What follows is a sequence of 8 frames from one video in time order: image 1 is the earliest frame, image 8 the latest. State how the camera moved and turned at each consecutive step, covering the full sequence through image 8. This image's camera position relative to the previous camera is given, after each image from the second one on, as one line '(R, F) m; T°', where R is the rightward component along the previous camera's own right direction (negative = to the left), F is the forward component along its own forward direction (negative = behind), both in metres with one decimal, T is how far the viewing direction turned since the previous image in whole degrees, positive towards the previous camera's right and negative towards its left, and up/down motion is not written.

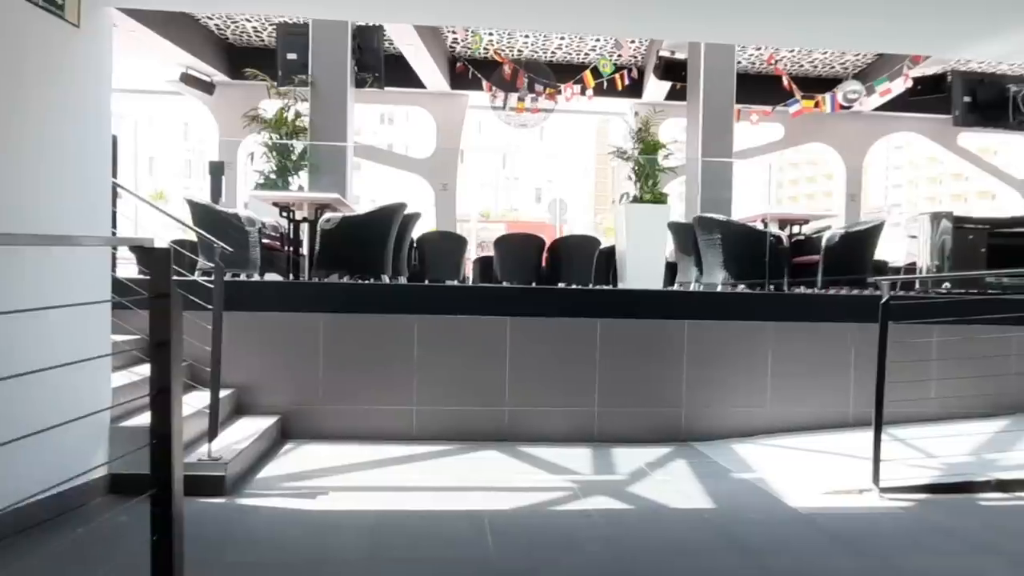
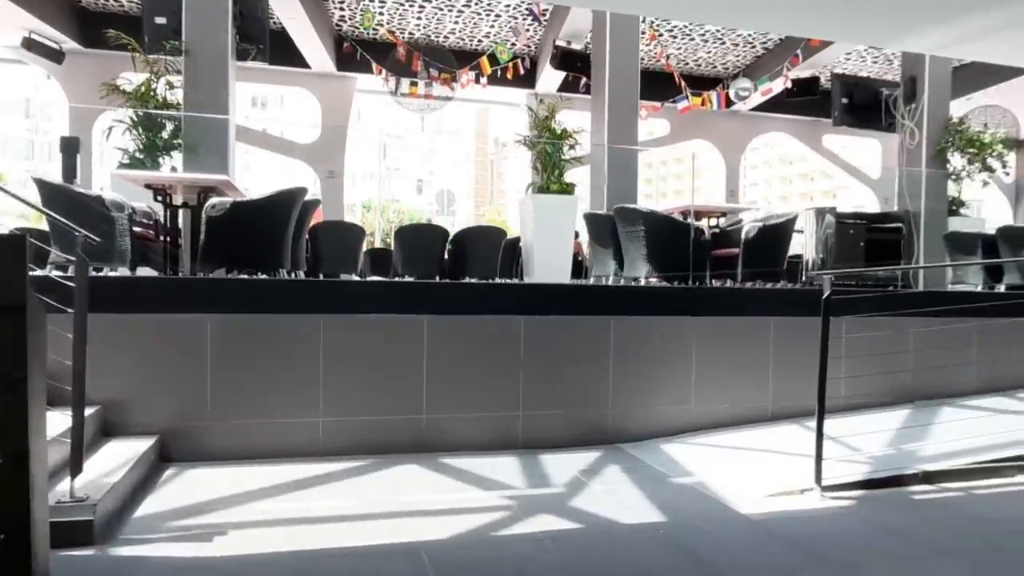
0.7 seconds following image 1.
(-0.2, +0.3) m; +10°
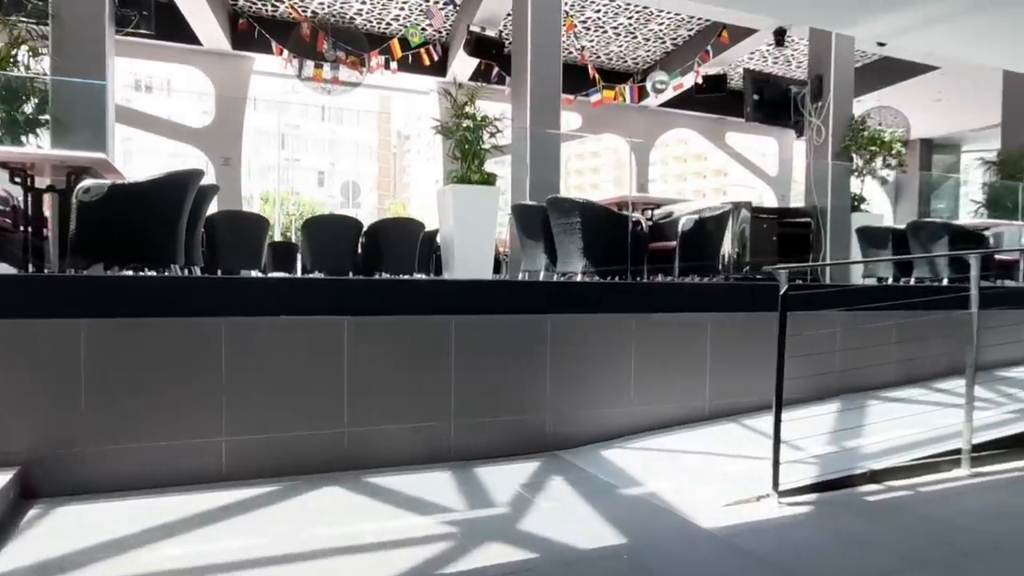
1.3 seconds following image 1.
(-0.1, +0.3) m; +8°
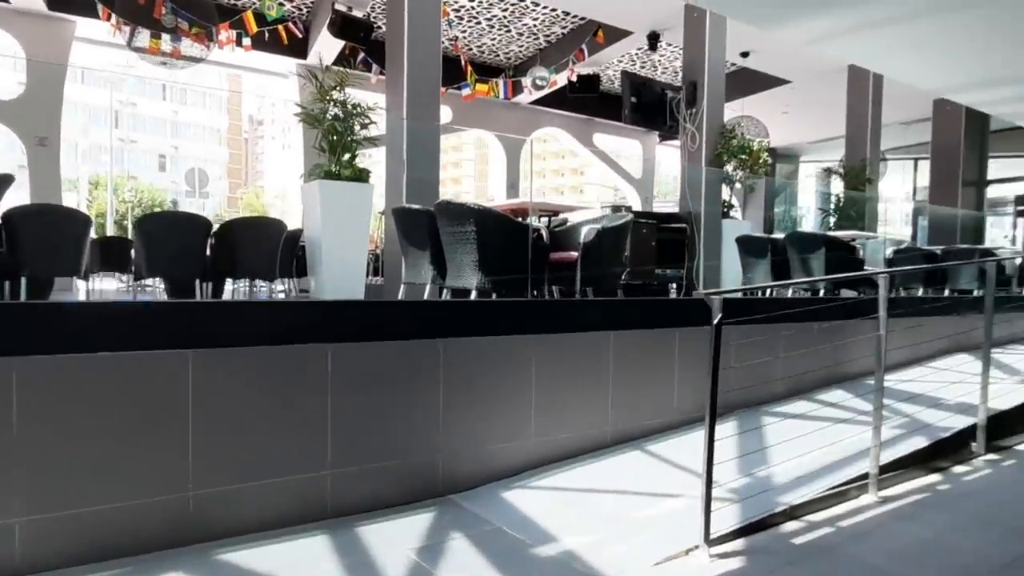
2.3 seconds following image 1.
(-0.1, +0.4) m; +11°
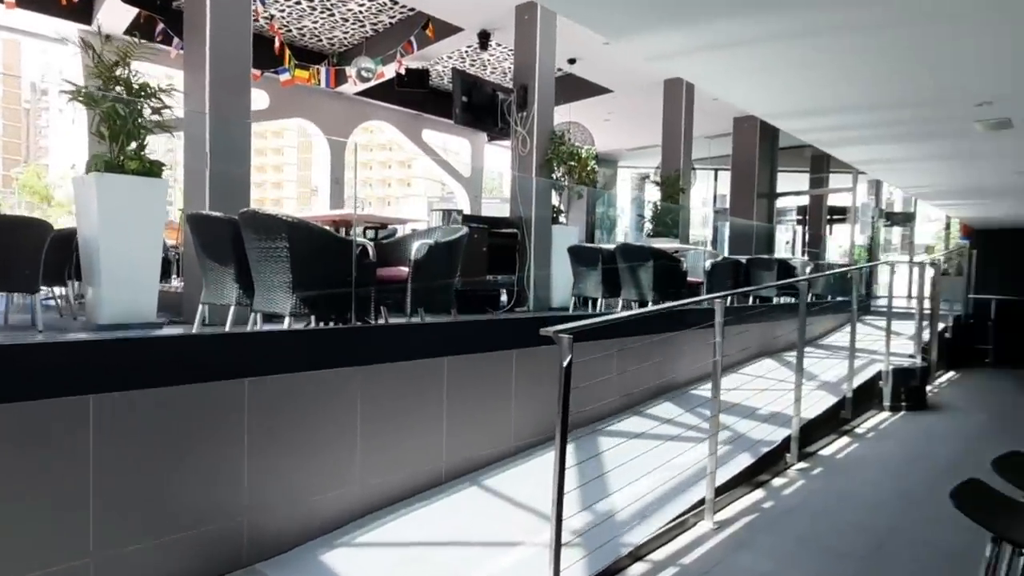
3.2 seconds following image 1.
(0.0, +0.3) m; +14°
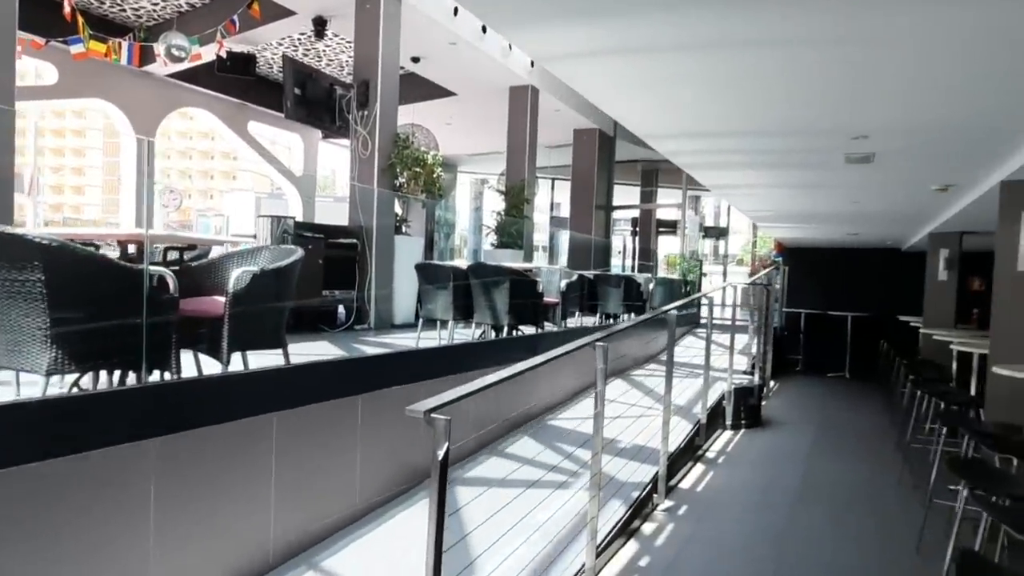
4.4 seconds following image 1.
(-0.1, +0.5) m; +14°
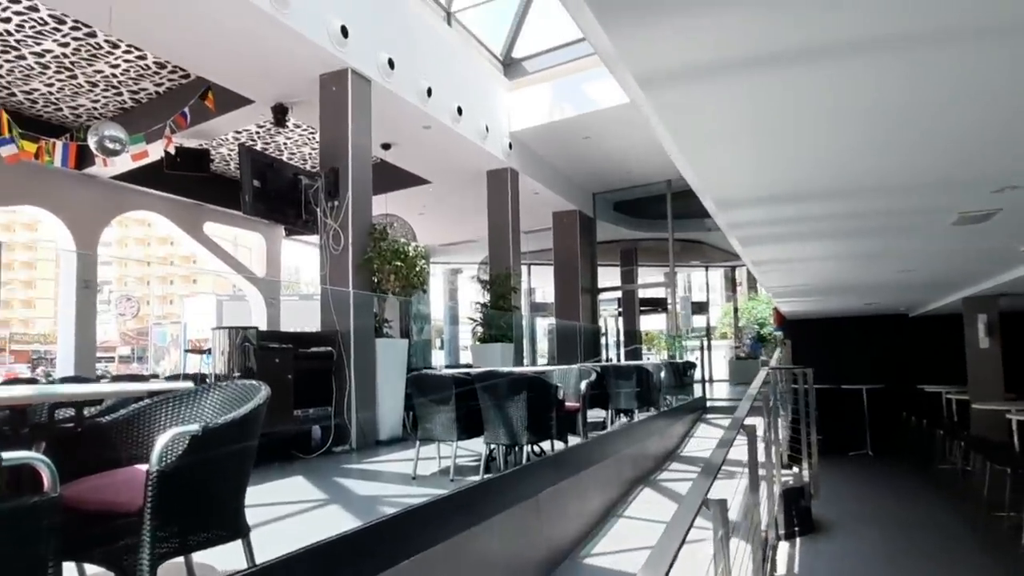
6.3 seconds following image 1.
(-0.2, +0.8) m; +3°
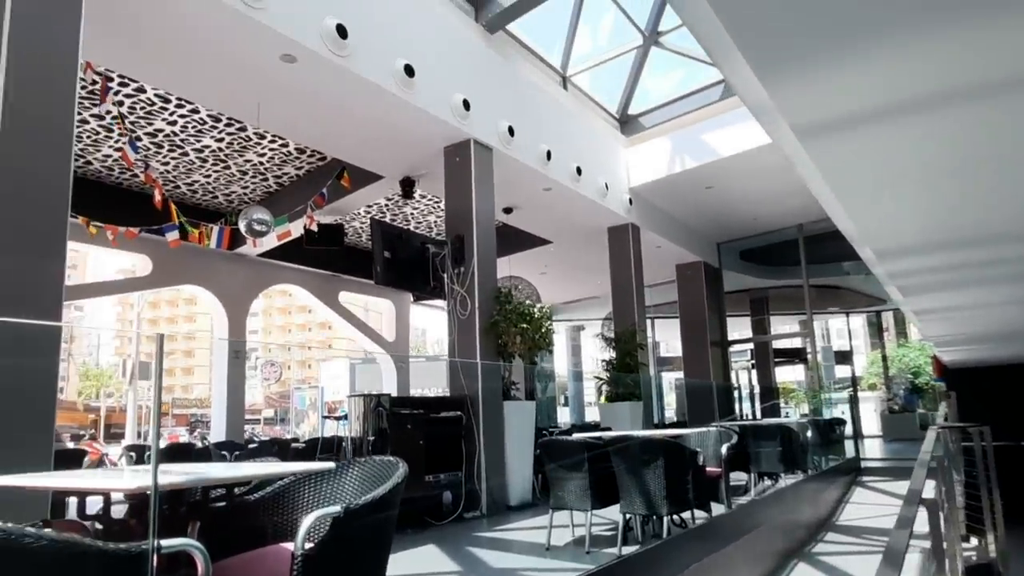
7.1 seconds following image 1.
(0.0, +0.1) m; -10°
